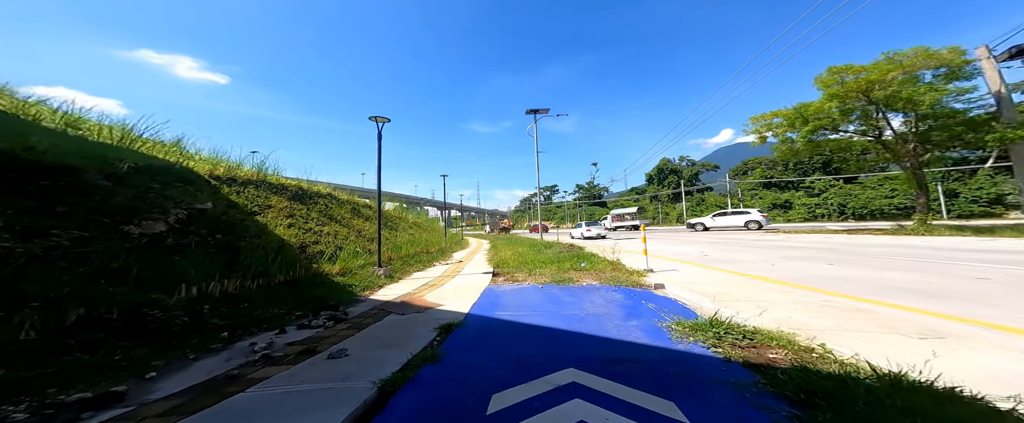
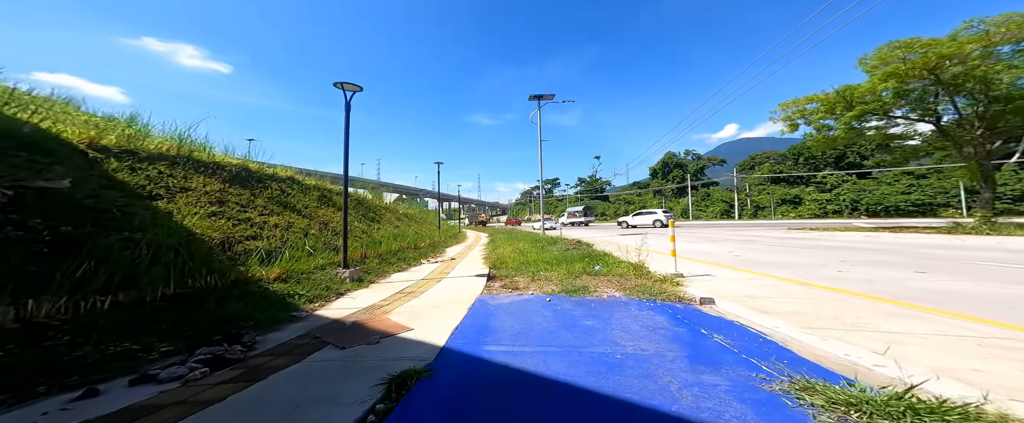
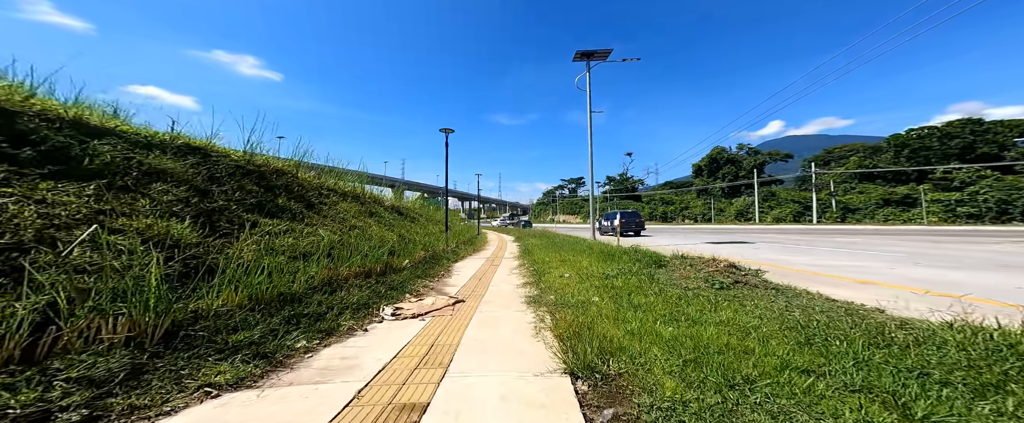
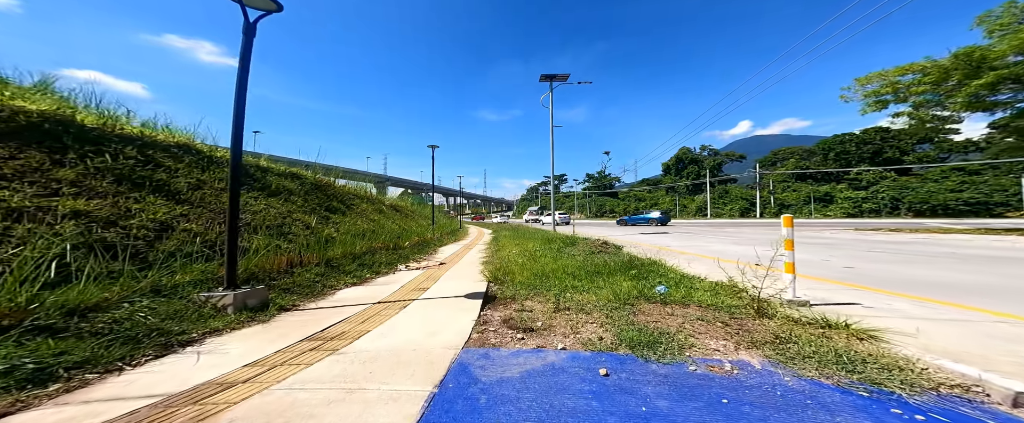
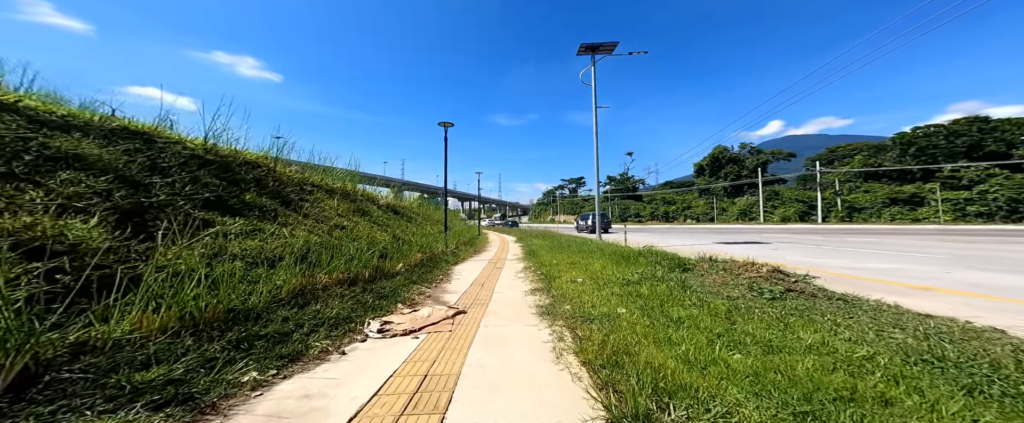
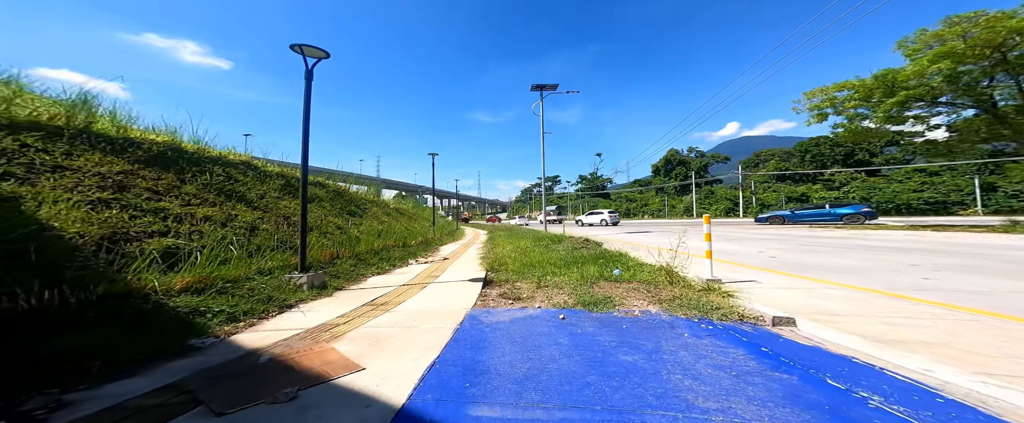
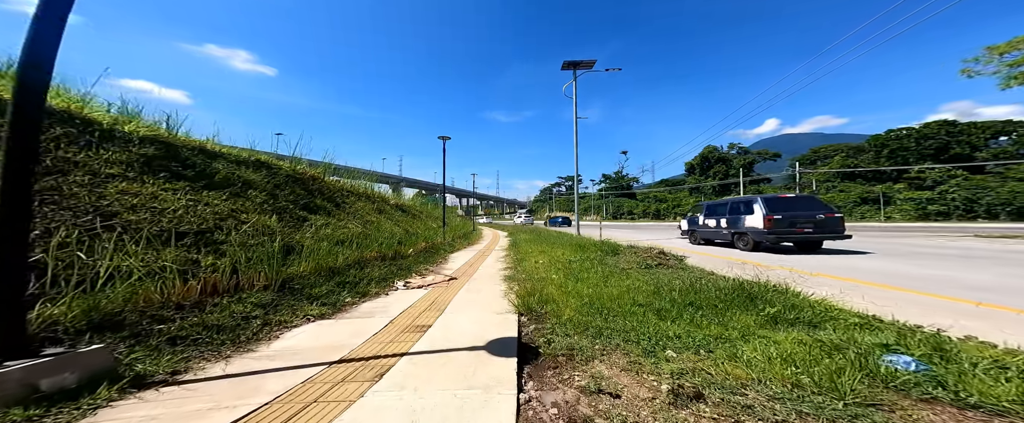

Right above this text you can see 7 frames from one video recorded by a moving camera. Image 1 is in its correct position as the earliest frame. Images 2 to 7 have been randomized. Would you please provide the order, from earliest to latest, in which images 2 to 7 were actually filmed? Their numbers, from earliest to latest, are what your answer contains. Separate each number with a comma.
2, 6, 4, 7, 3, 5
